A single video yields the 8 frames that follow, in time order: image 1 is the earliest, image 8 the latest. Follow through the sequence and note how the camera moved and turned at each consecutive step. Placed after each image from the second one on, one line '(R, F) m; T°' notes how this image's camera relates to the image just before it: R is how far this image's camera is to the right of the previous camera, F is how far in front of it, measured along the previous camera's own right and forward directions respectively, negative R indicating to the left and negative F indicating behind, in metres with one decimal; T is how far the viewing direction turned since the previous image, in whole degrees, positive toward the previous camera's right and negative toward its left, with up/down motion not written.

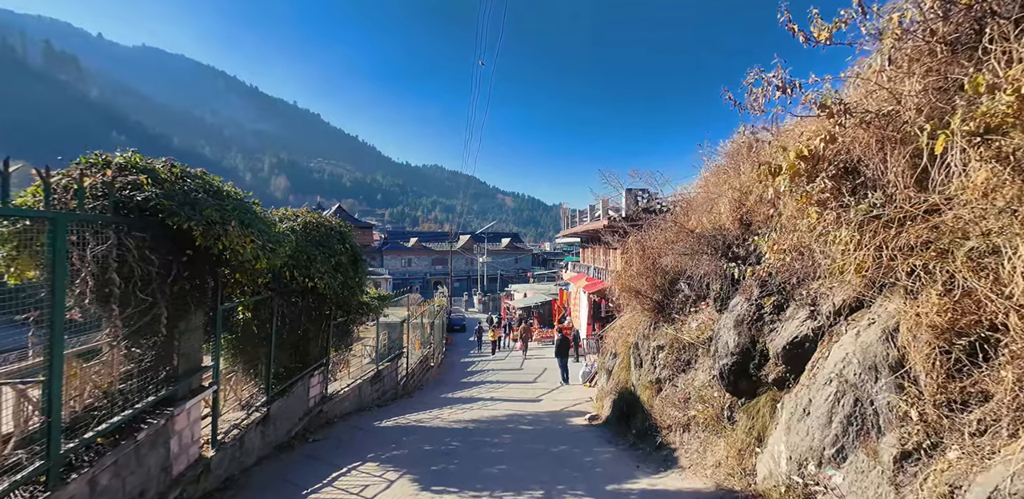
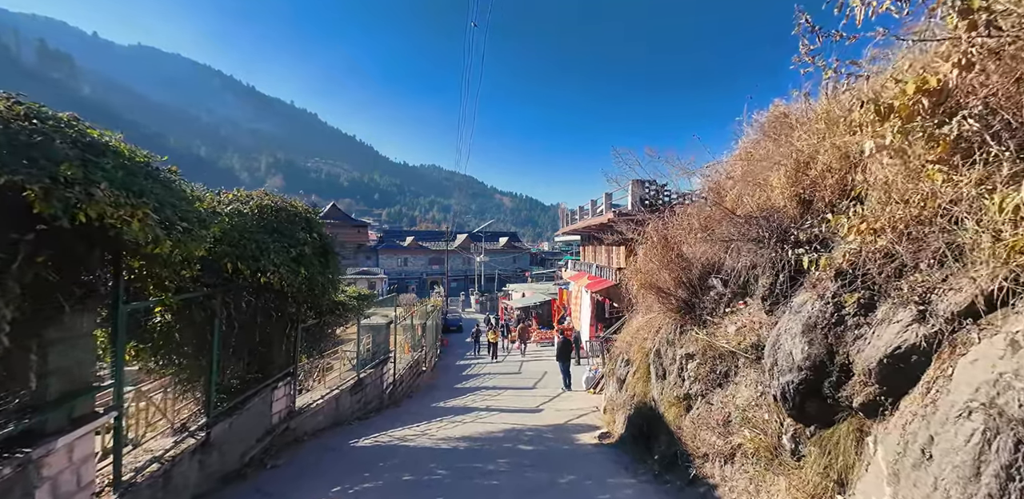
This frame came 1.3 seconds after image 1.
(0.0, +1.0) m; 0°
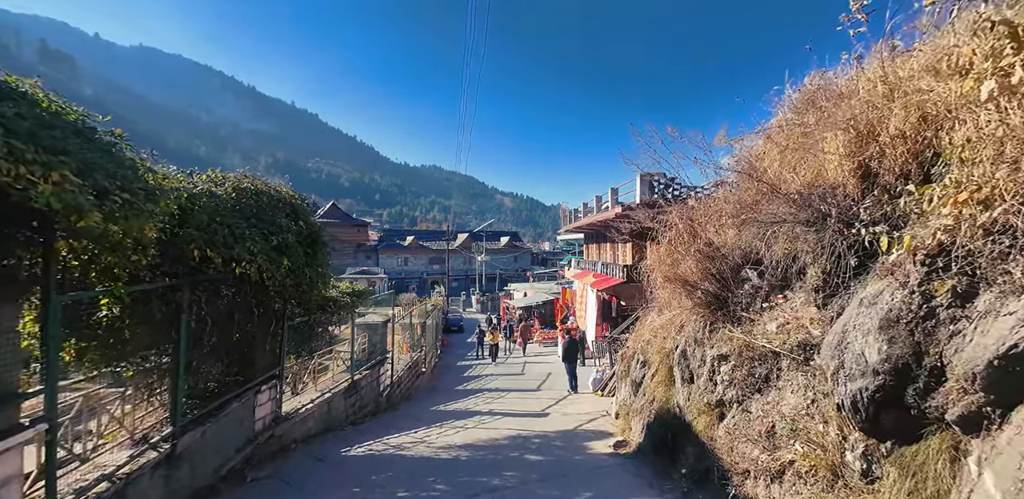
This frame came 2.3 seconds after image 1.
(-0.1, +0.6) m; 0°
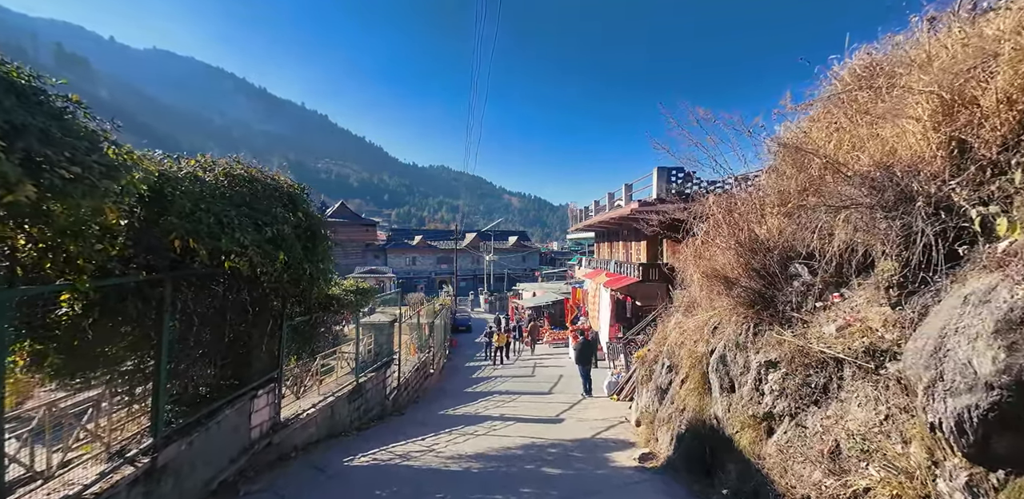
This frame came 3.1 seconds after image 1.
(-0.1, +0.5) m; -1°
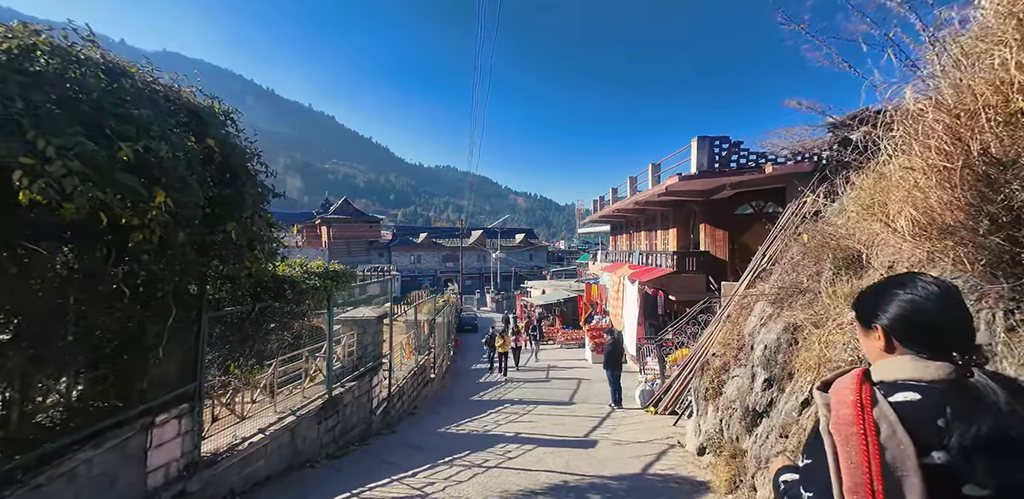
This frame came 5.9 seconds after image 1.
(-0.2, +1.8) m; -1°
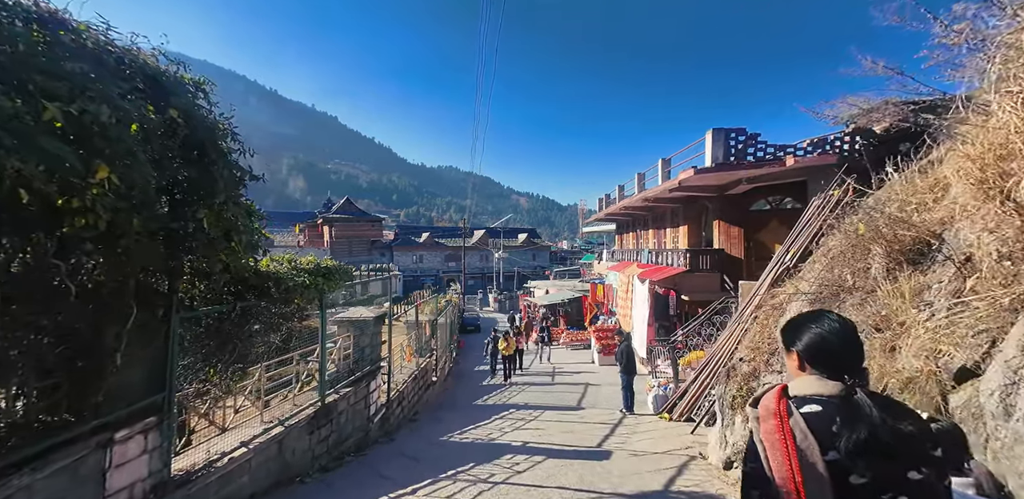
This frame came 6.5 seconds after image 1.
(-0.1, +0.5) m; 0°
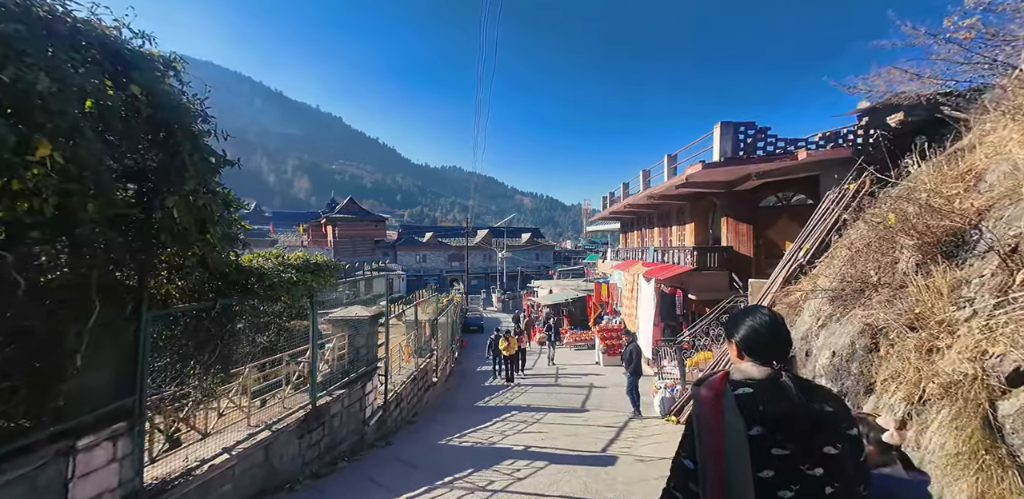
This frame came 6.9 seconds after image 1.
(0.0, +0.3) m; -1°
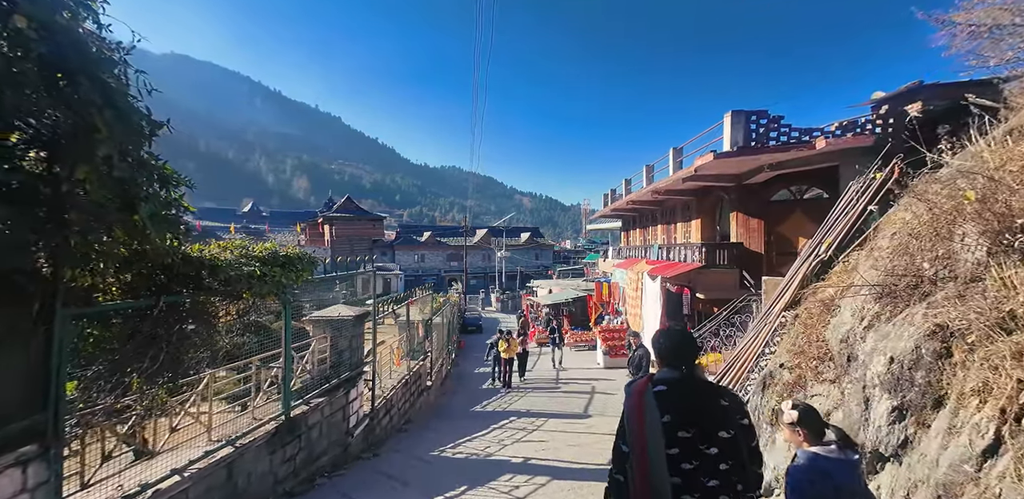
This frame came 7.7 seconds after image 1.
(0.0, +0.5) m; 0°
